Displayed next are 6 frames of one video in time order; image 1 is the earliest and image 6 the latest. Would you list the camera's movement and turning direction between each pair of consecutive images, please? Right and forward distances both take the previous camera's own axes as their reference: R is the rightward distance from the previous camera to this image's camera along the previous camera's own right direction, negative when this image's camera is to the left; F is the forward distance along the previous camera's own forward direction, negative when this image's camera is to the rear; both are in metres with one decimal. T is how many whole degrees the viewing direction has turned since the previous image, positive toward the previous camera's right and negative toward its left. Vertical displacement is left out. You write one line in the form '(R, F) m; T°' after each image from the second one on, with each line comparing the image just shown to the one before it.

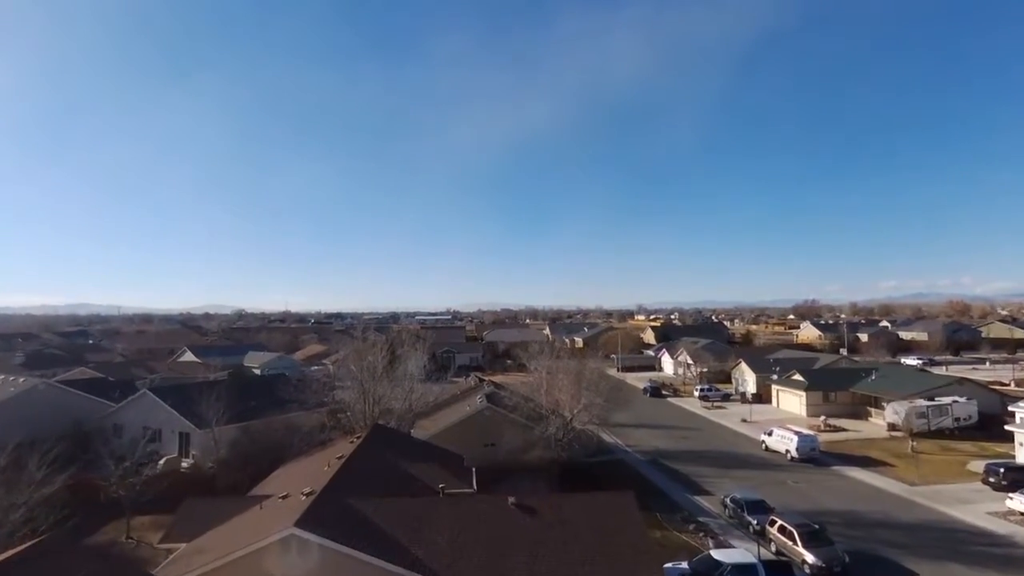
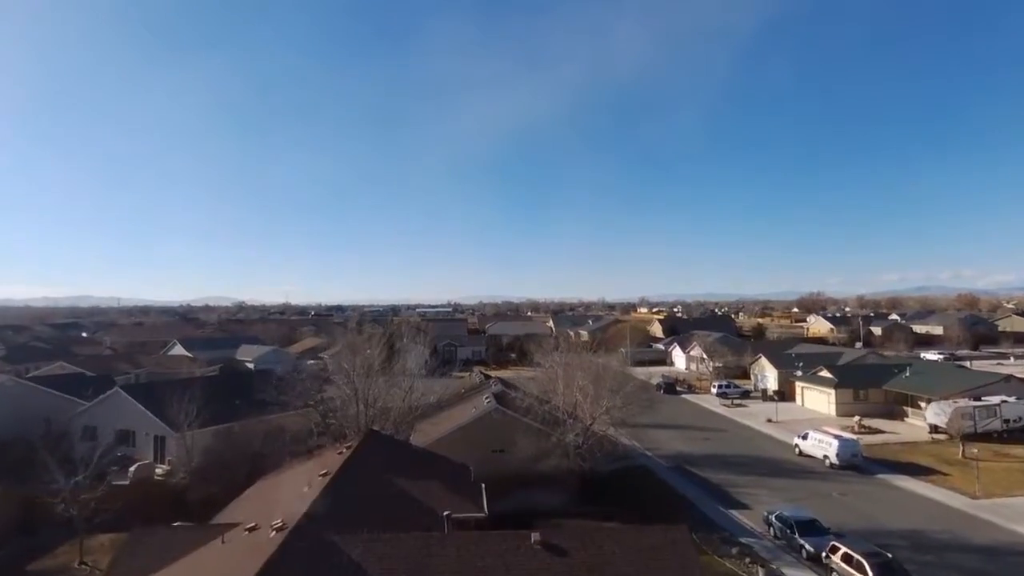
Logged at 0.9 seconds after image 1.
(-0.3, +2.0) m; 0°
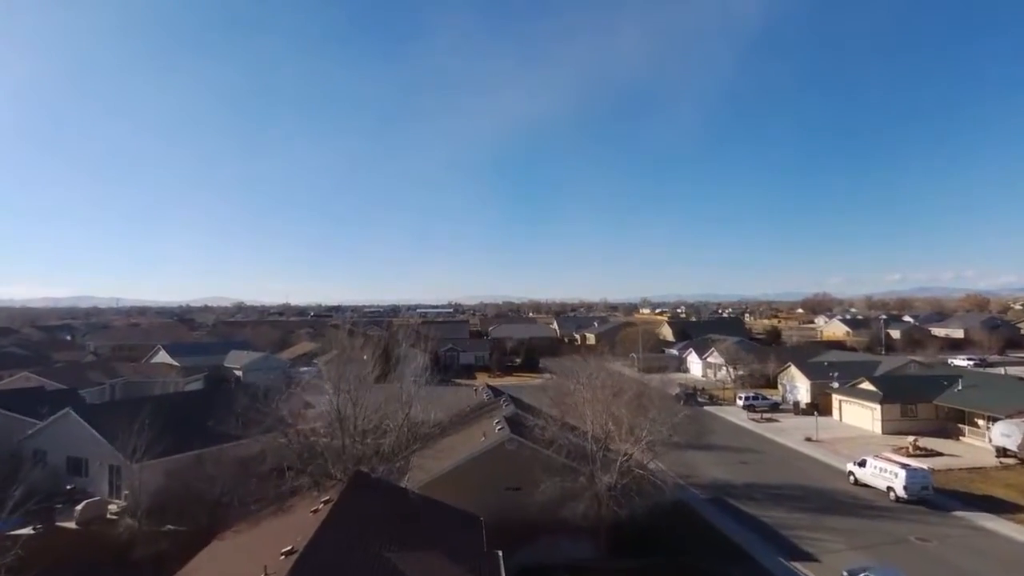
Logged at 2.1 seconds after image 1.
(-0.4, +2.5) m; 0°
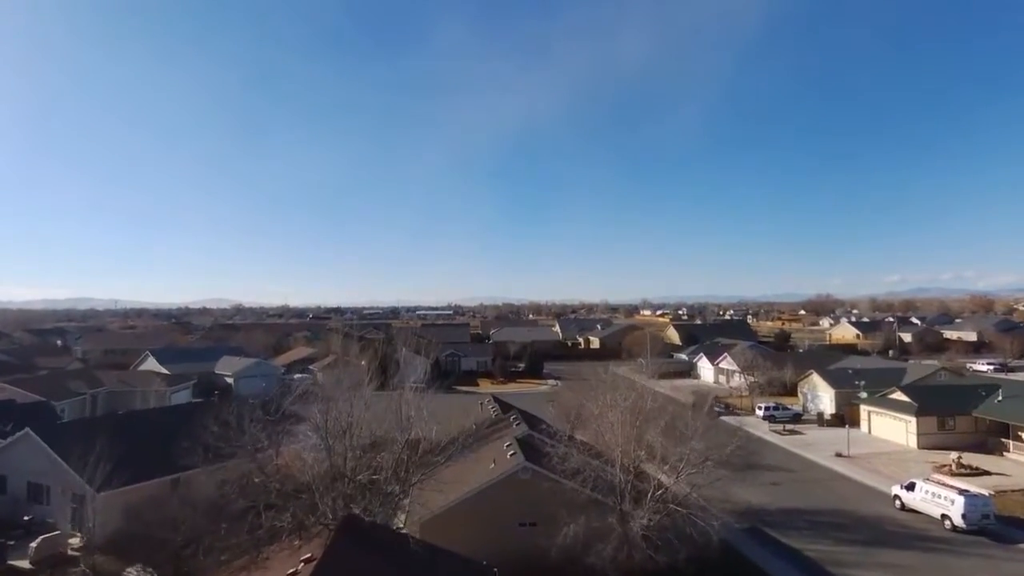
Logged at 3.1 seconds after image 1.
(-0.3, +1.6) m; 0°
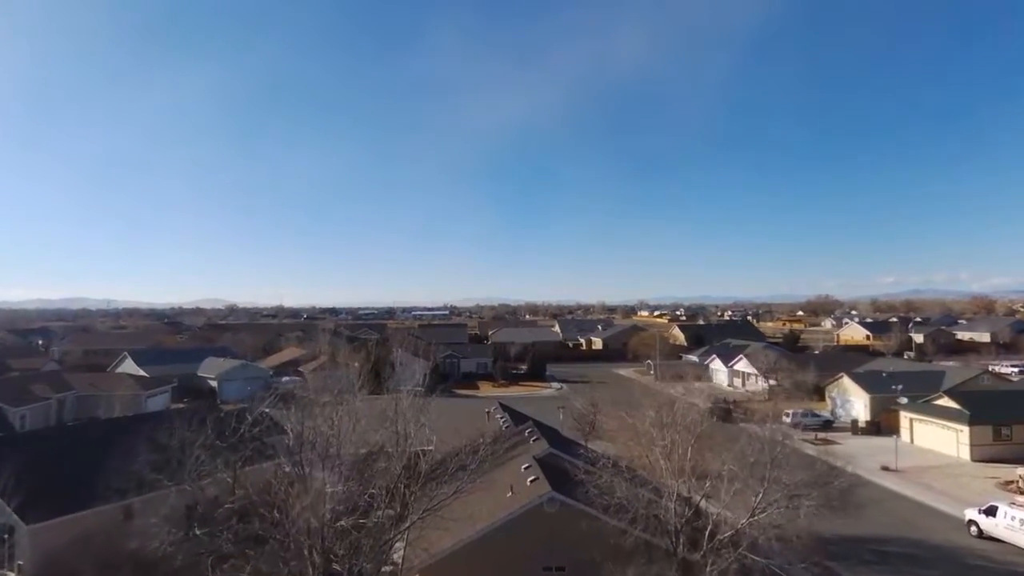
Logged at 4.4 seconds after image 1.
(-0.4, +2.2) m; 0°
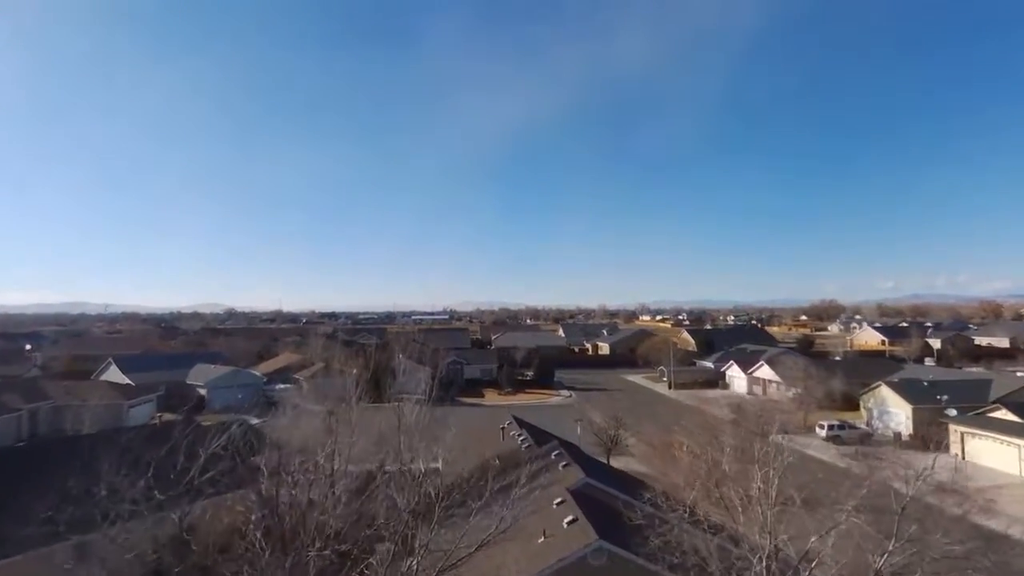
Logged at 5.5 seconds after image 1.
(-0.4, +1.9) m; 0°
